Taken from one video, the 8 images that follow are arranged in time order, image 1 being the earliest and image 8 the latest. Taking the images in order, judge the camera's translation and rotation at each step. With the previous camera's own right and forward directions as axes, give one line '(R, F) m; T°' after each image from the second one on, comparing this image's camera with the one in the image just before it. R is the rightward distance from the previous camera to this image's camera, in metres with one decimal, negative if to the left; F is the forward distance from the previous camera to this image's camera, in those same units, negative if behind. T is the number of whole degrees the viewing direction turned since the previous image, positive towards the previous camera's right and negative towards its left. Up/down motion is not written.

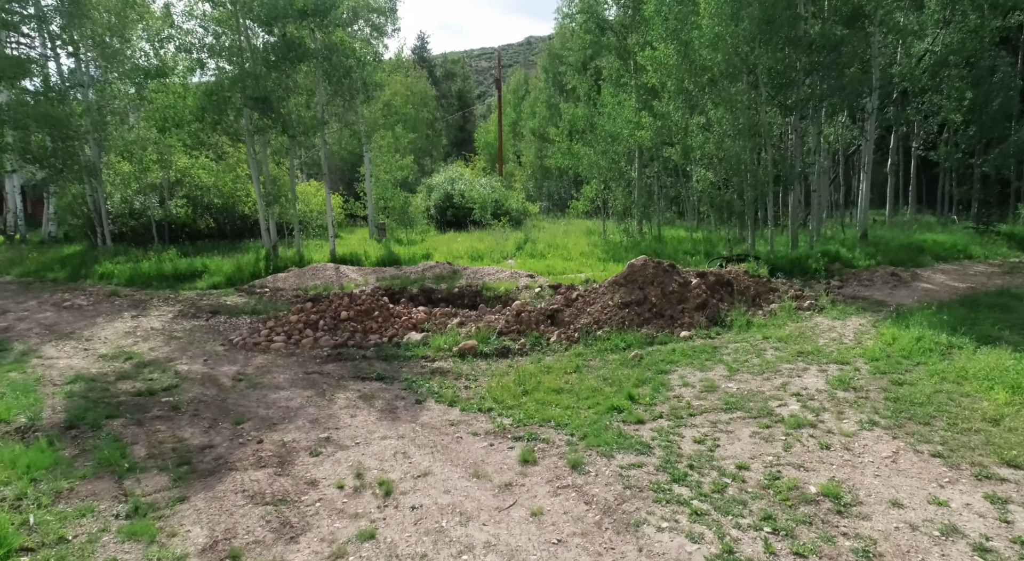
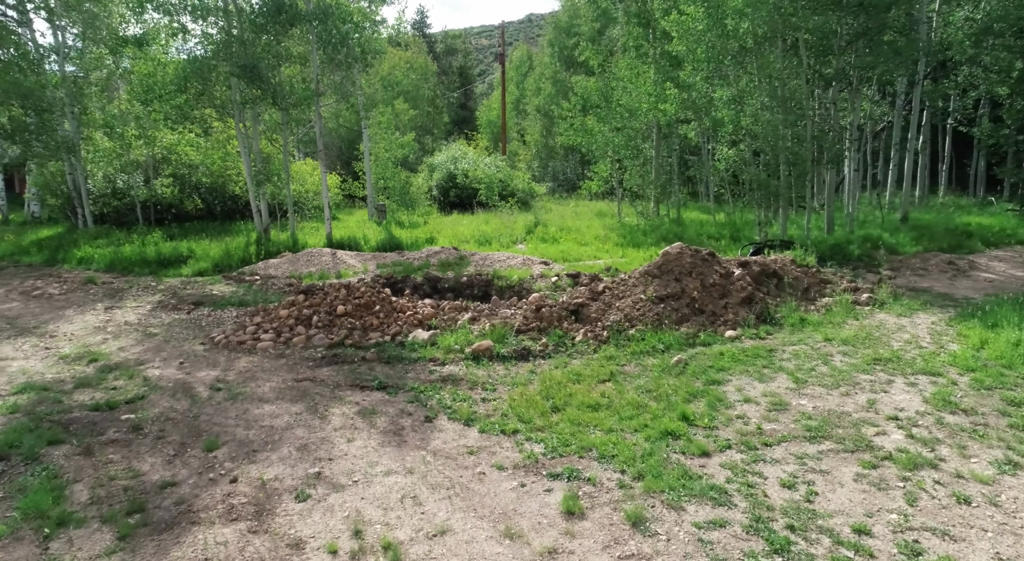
(-0.3, +1.2) m; 0°
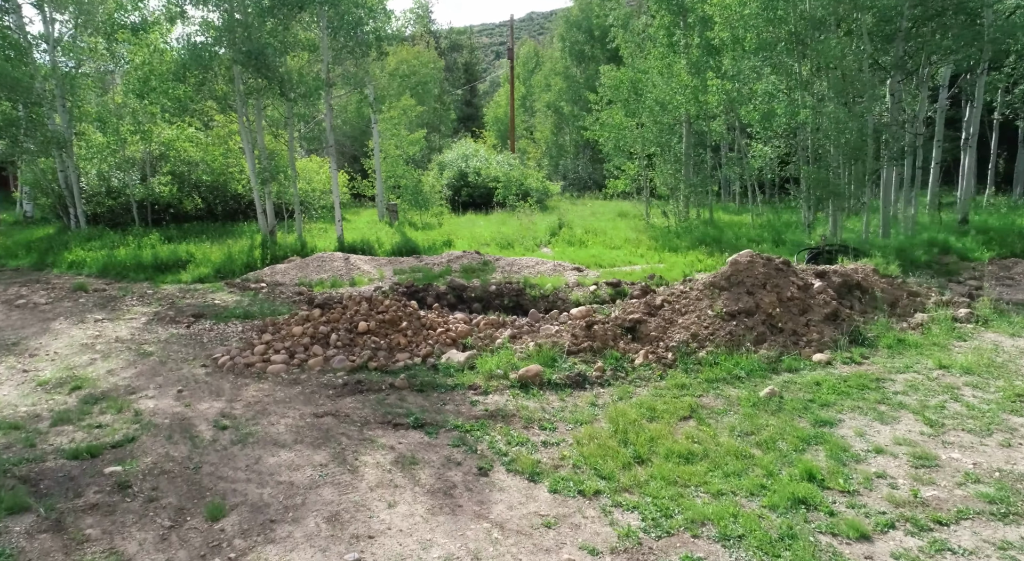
(-0.5, +1.2) m; 0°
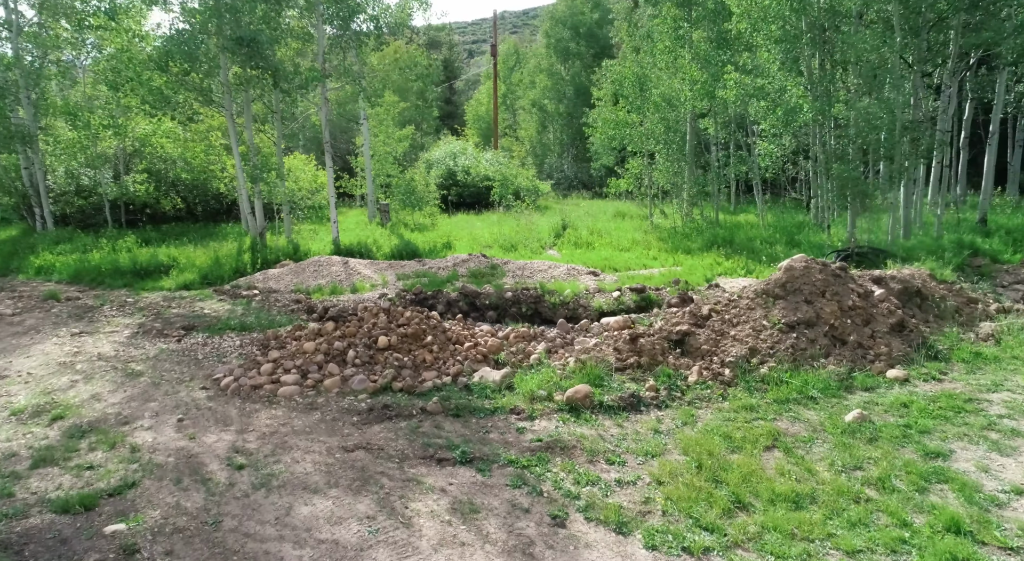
(-0.7, +0.8) m; +2°
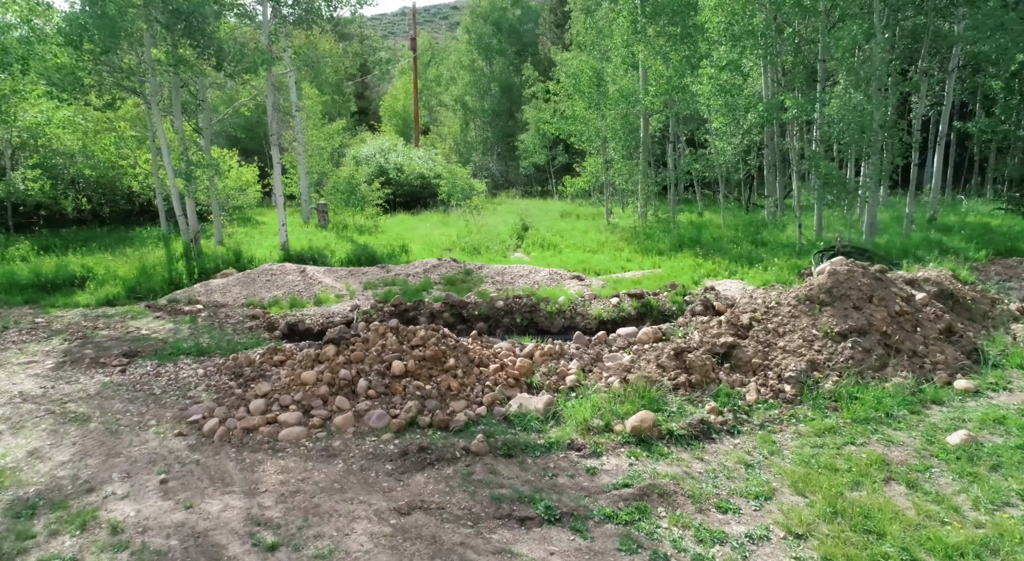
(-1.2, +1.0) m; +8°
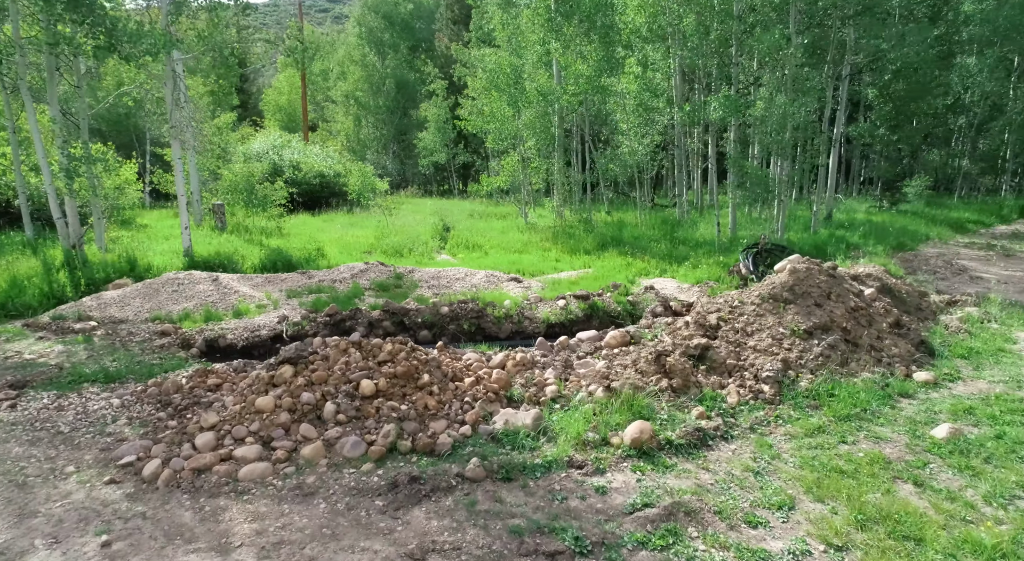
(-0.8, +0.5) m; +10°
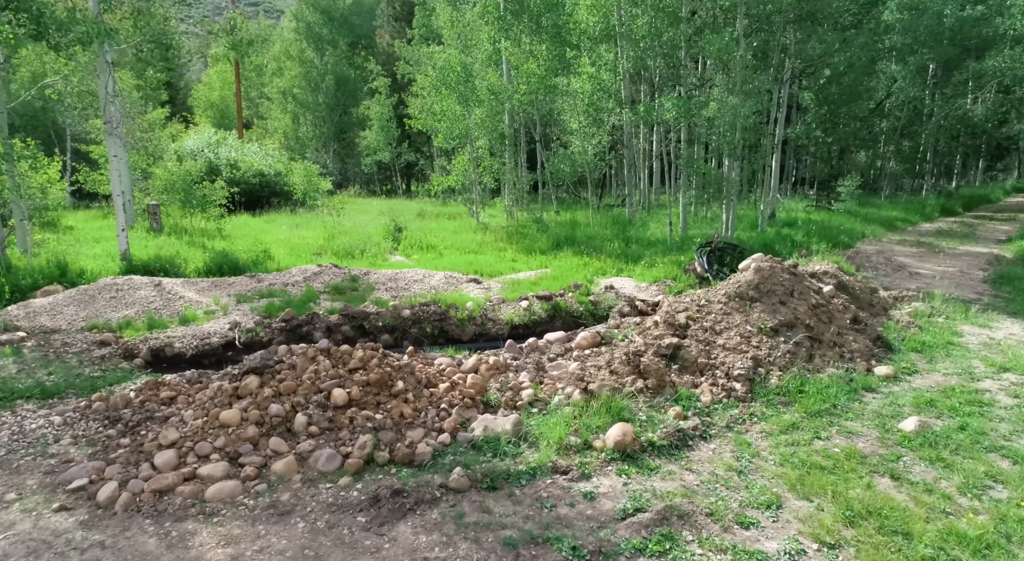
(-0.3, +0.2) m; +5°
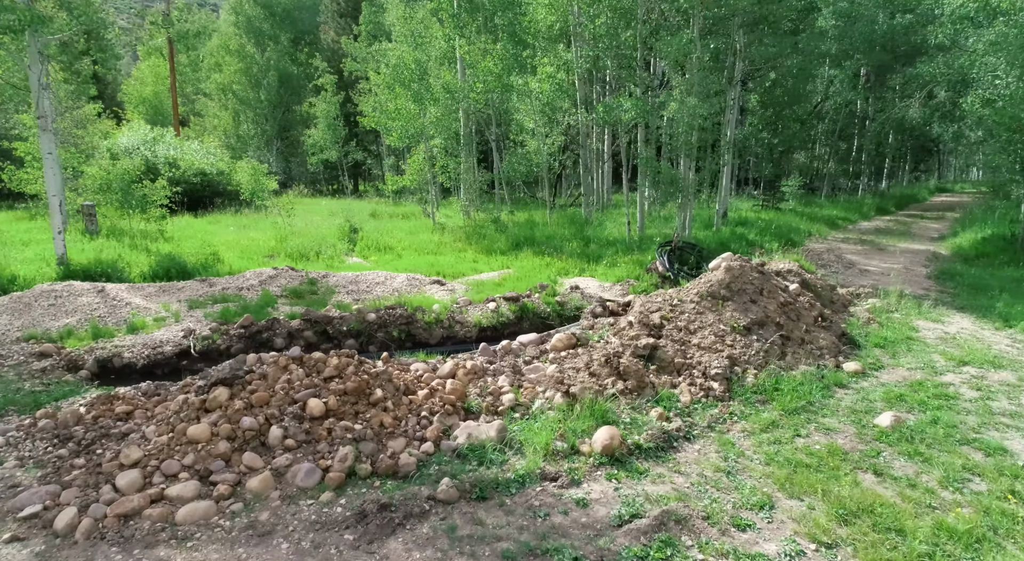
(-0.3, +0.2) m; +5°
